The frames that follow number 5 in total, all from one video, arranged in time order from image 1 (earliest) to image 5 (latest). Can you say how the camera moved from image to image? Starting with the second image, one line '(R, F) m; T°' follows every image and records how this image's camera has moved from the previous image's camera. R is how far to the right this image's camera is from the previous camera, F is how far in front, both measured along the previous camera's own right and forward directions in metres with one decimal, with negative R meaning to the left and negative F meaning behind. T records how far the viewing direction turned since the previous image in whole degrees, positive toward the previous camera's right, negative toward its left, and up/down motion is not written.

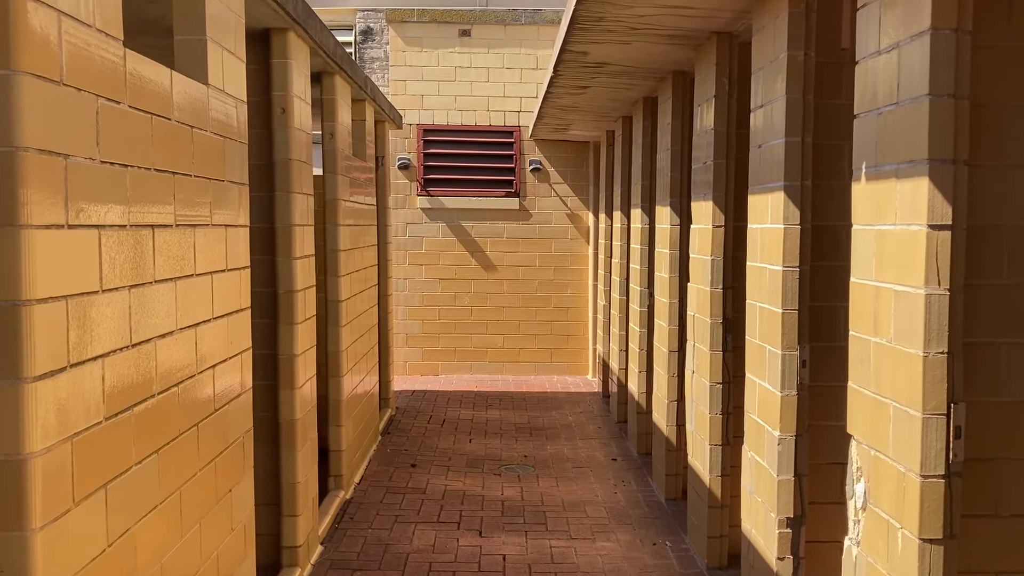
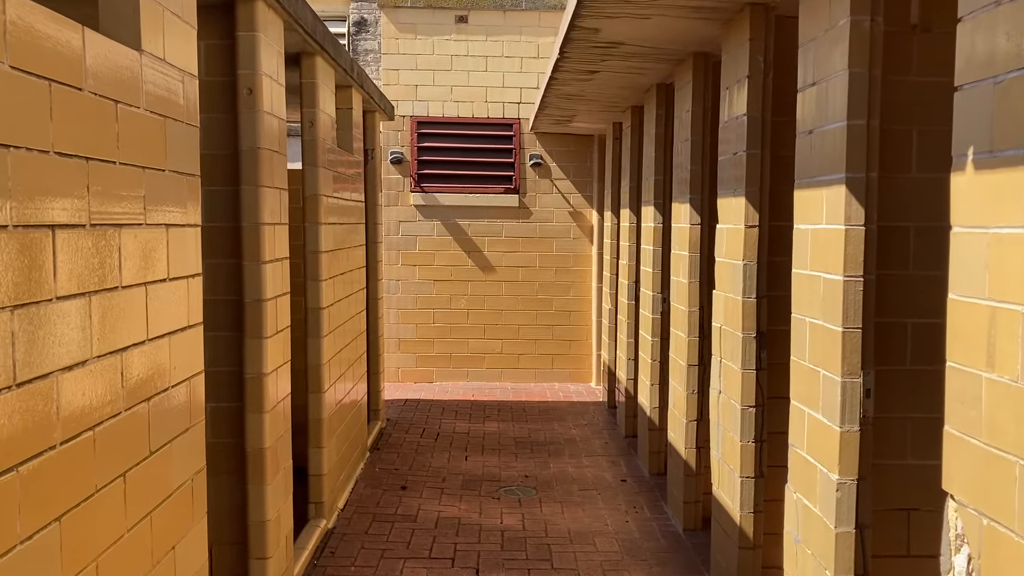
(0.0, +0.5) m; 0°
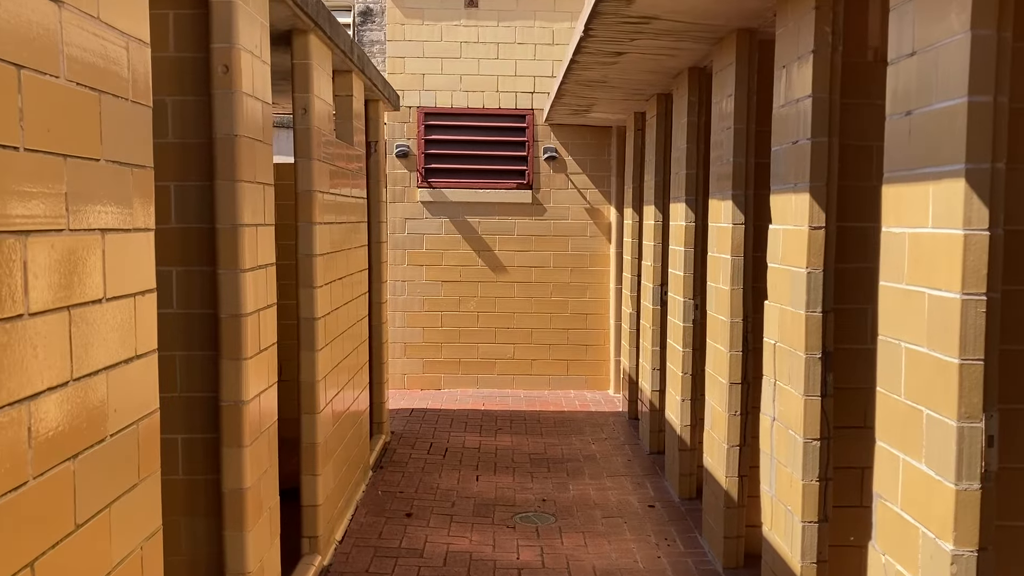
(-0.1, +0.5) m; 0°
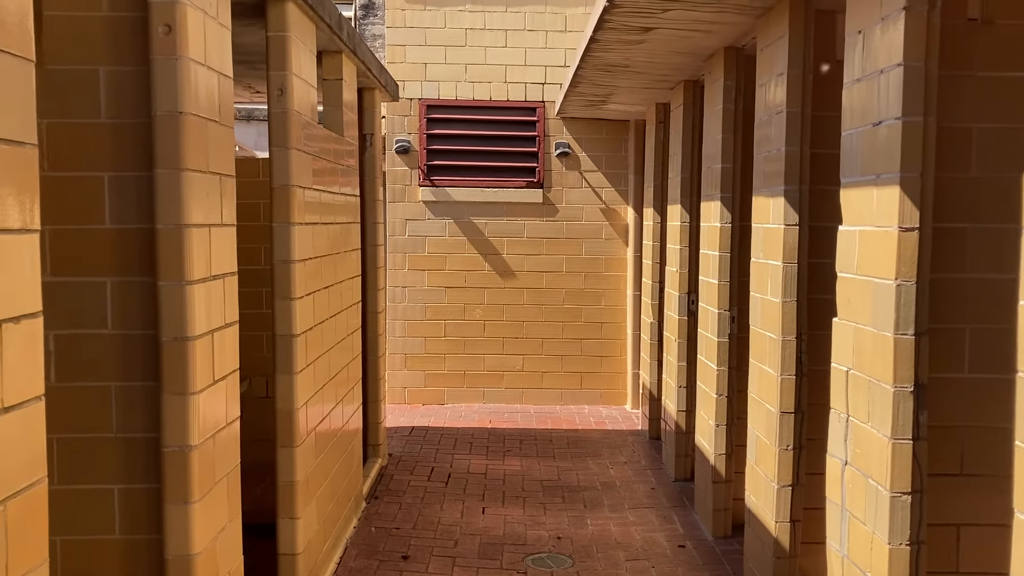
(0.0, +0.6) m; 0°
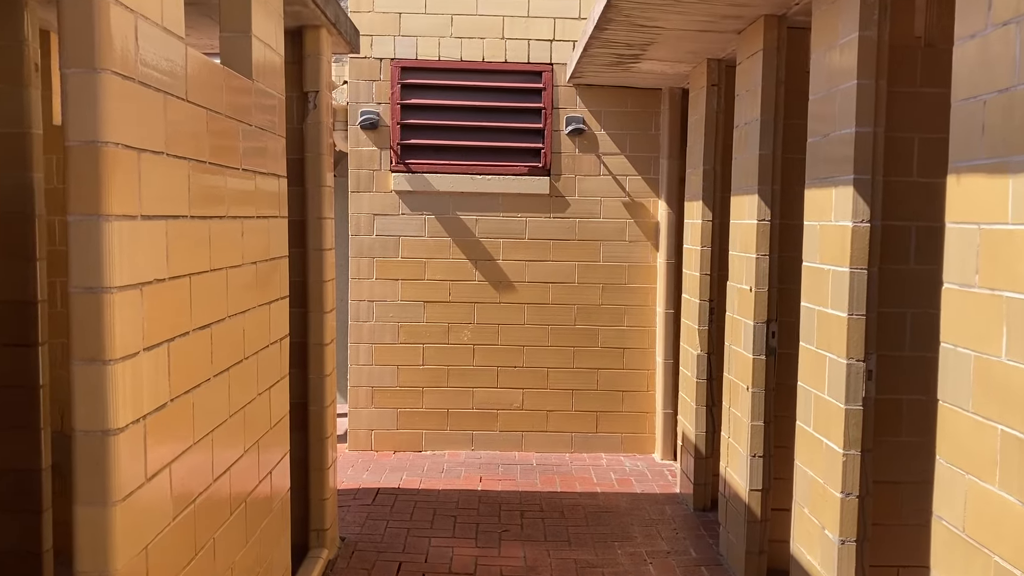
(-0.1, +1.7) m; +1°
